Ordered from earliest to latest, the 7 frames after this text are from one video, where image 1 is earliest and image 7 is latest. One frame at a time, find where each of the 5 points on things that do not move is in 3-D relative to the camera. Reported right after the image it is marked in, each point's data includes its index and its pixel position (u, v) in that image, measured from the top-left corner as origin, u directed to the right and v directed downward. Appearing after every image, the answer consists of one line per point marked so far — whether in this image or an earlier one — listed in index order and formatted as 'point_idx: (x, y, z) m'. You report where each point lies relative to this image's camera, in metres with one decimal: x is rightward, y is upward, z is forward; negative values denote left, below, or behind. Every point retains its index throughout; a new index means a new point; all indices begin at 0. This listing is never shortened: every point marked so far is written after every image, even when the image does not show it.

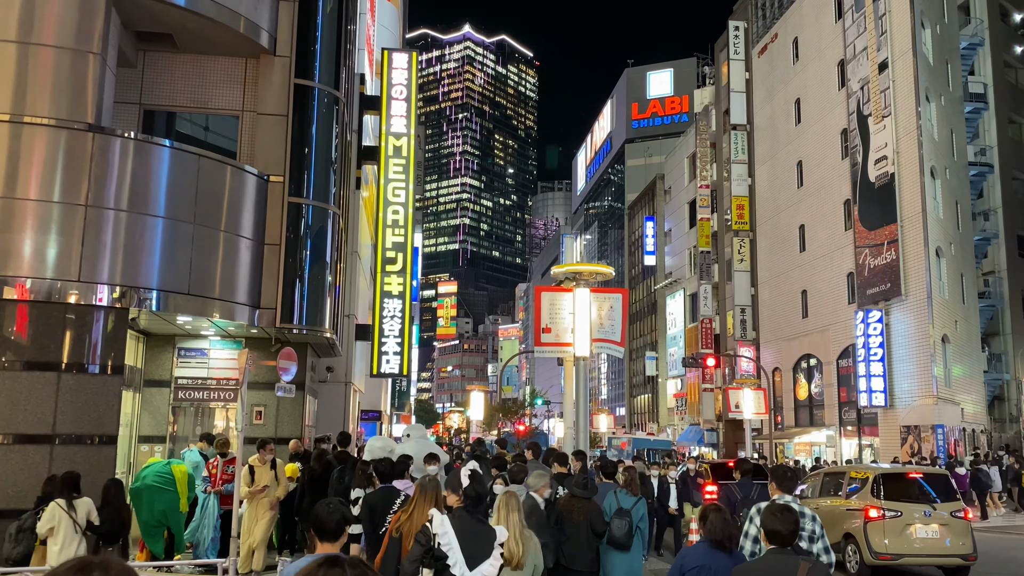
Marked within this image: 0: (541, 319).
0: (+0.7, -0.6, +19.3) m
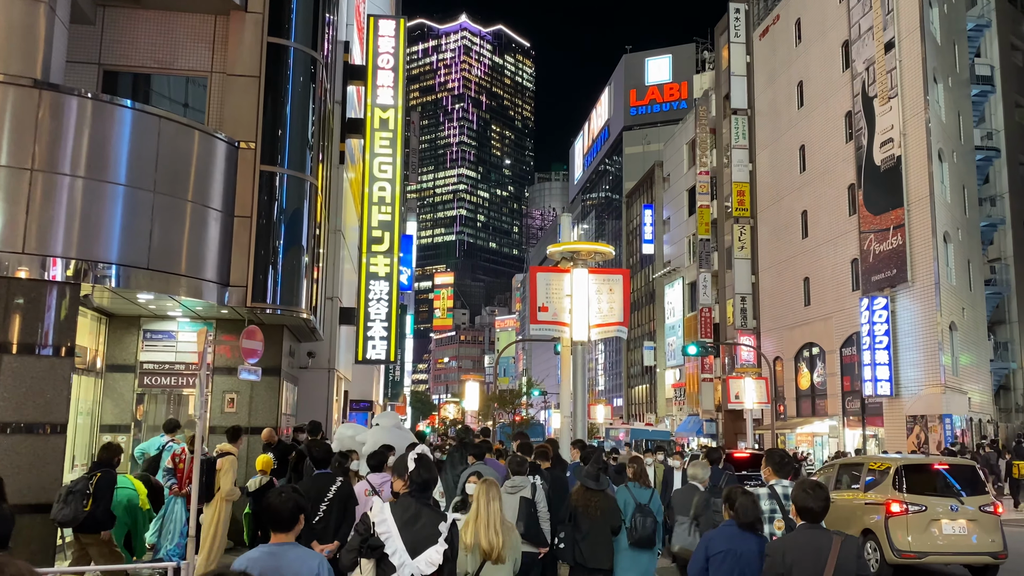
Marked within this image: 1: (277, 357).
0: (+0.5, -0.2, +18.1) m
1: (-4.7, -1.3, +16.5) m
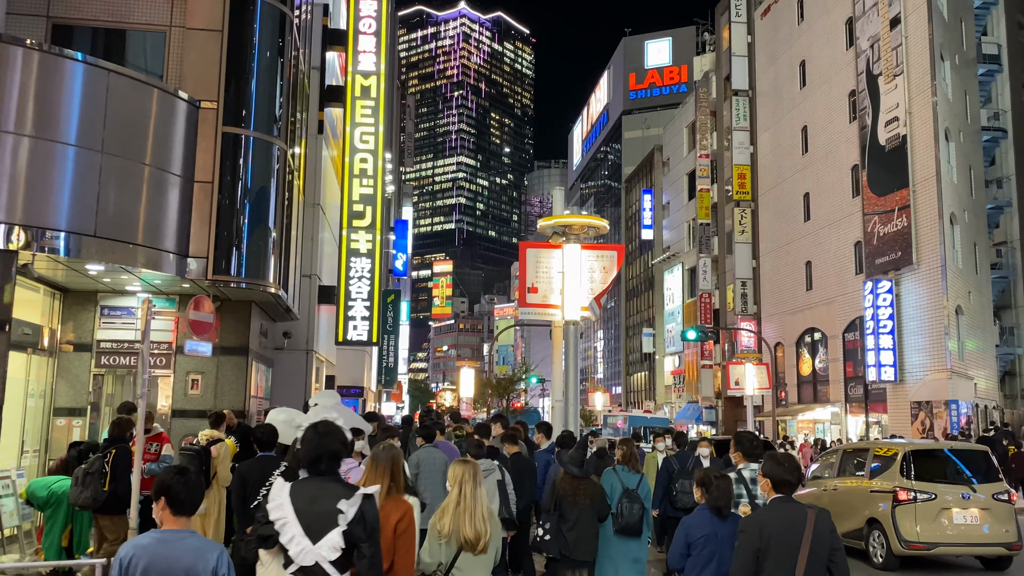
0: (+0.3, +0.3, +17.2) m
1: (-4.9, -0.9, +15.5) m
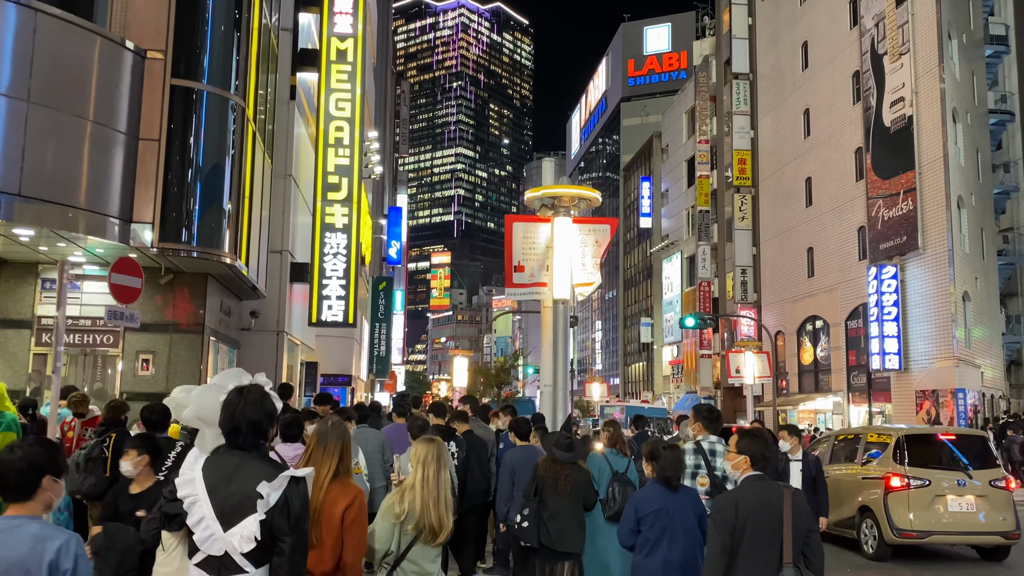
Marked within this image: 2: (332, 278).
0: (0.0, +0.7, +16.0) m
1: (-5.2, -0.5, +14.4) m
2: (-4.3, +0.3, +19.6) m
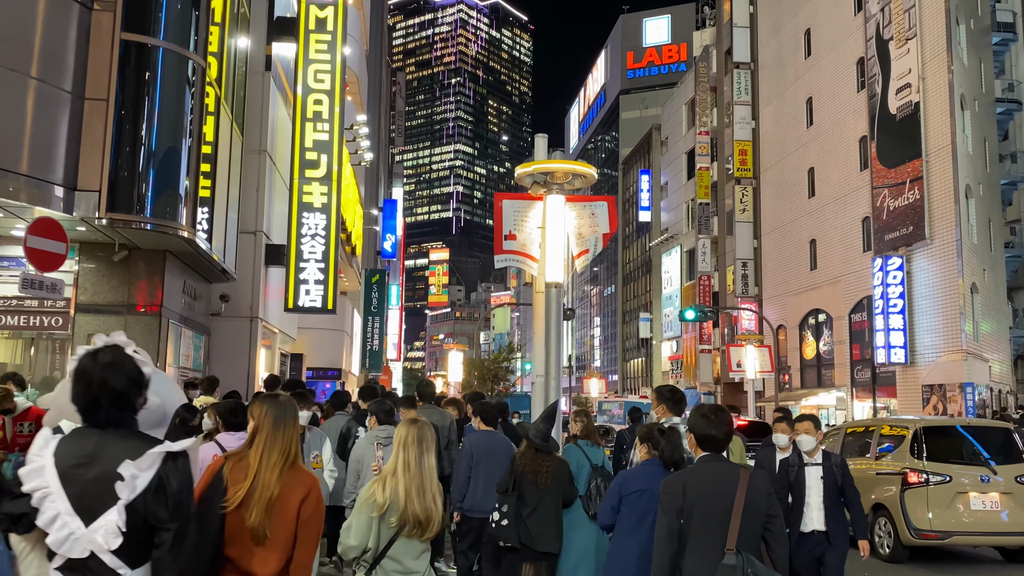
0: (-0.2, +1.0, +15.0) m
1: (-5.4, -0.2, +13.4) m
2: (-4.5, +0.6, +18.6) m
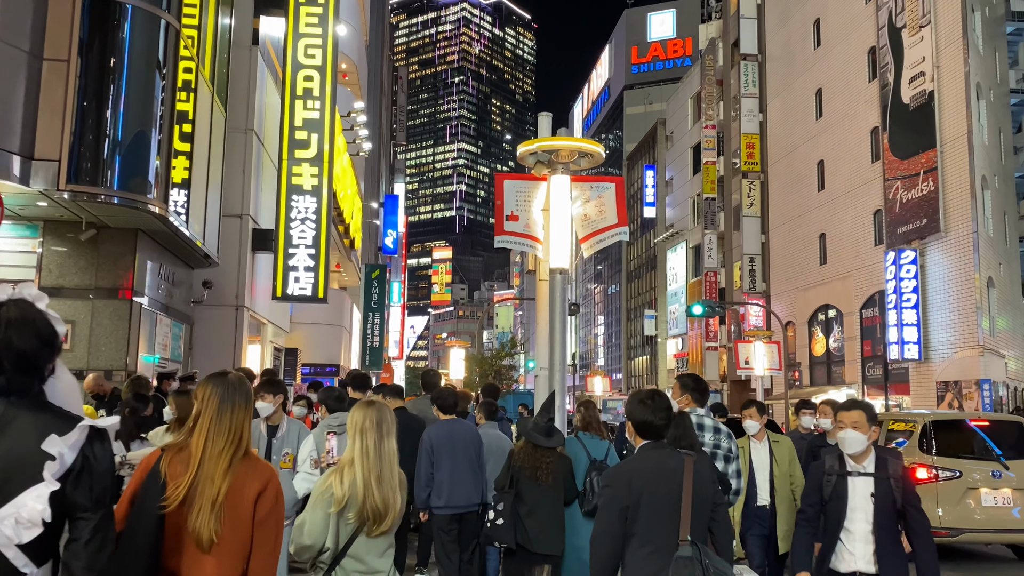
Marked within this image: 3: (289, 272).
0: (-0.1, +1.3, +14.1) m
1: (-5.3, +0.1, +12.5) m
2: (-4.4, +0.8, +17.7) m
3: (-4.6, +0.3, +17.6) m
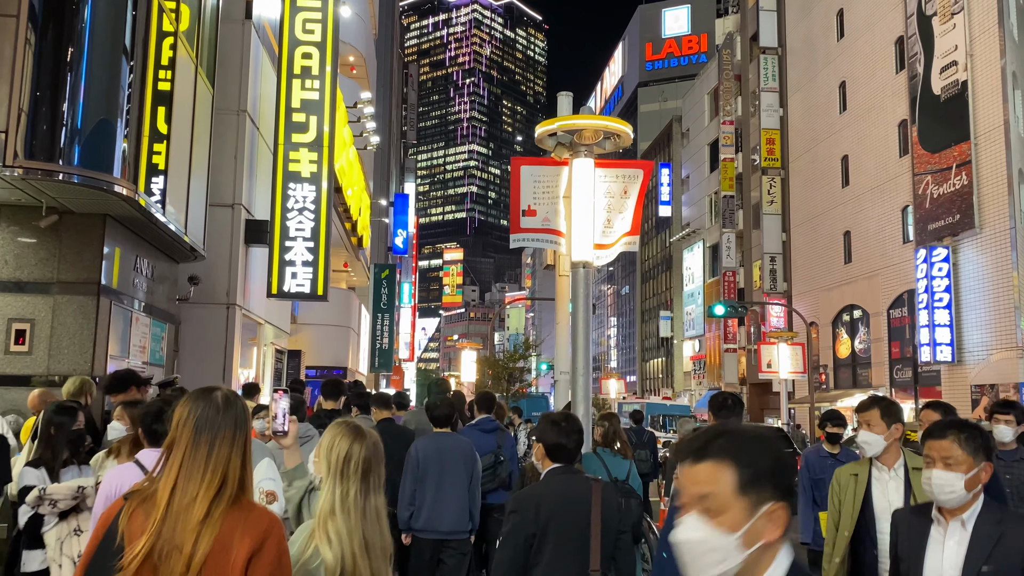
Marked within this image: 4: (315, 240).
0: (+0.1, +1.3, +12.9) m
1: (-5.1, +0.1, +11.3) m
2: (-4.1, +0.9, +16.5) m
3: (-4.3, +0.3, +16.4) m
4: (-3.8, +0.9, +16.4) m
